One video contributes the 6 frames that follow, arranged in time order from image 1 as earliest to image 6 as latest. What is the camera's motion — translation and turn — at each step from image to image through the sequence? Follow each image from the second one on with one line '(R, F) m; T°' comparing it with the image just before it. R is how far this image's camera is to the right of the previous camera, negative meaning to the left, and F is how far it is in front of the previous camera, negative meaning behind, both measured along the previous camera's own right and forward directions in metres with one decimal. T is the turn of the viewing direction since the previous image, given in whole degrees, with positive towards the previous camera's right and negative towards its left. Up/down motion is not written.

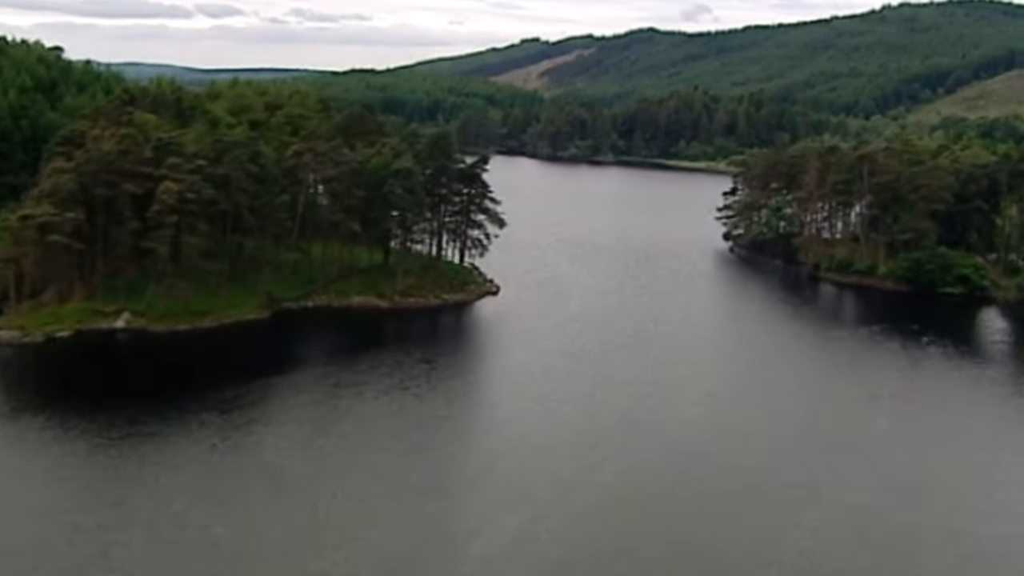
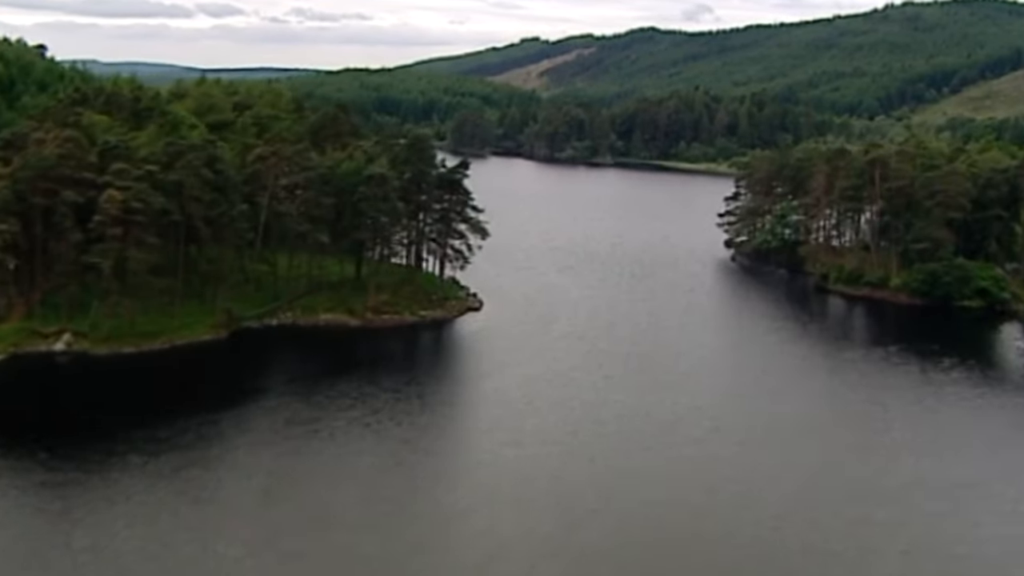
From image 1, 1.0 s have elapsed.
(+1.1, +6.7) m; 0°
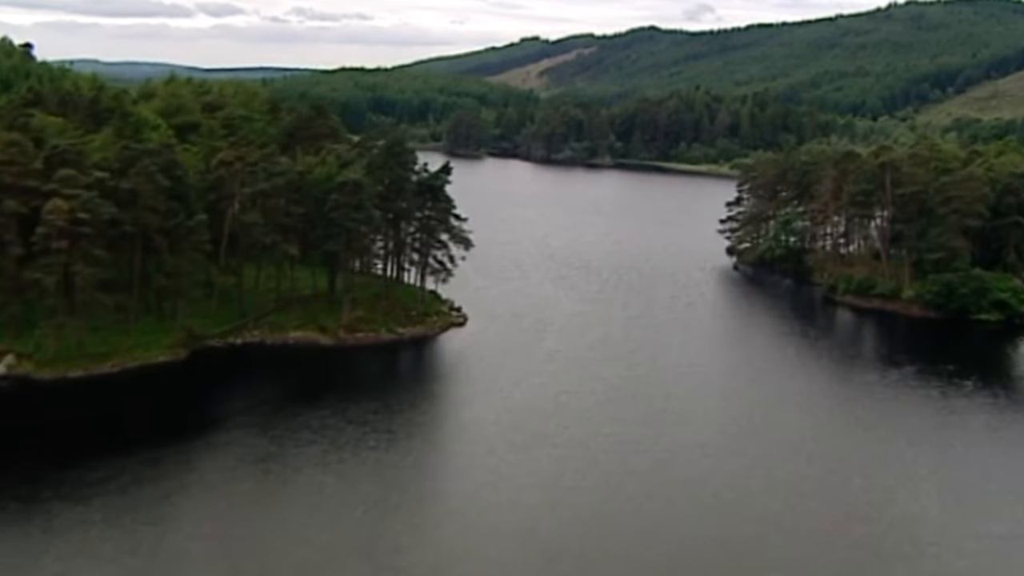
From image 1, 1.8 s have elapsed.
(+0.9, +5.6) m; 0°
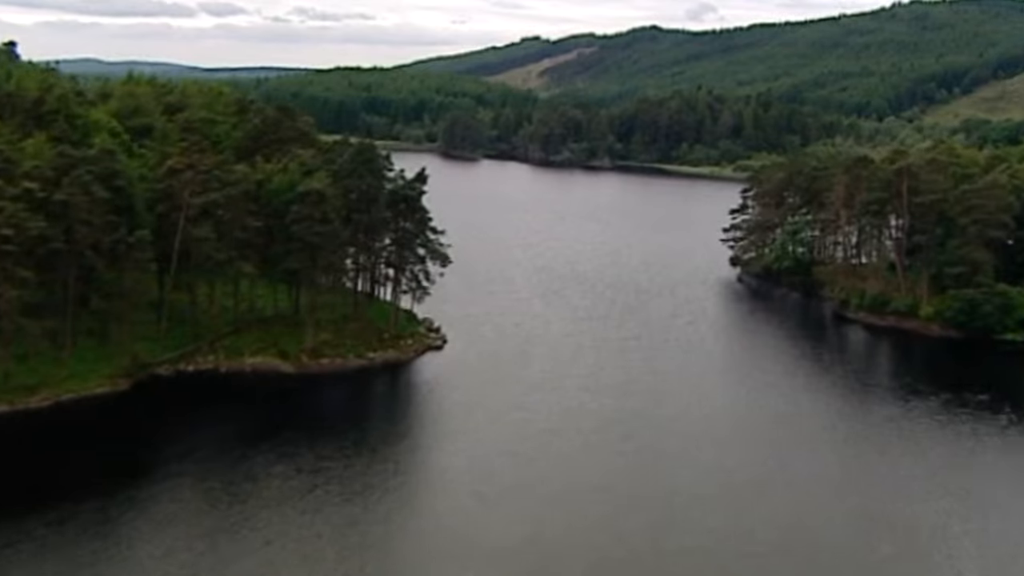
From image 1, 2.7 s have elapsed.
(+1.0, +6.7) m; 0°
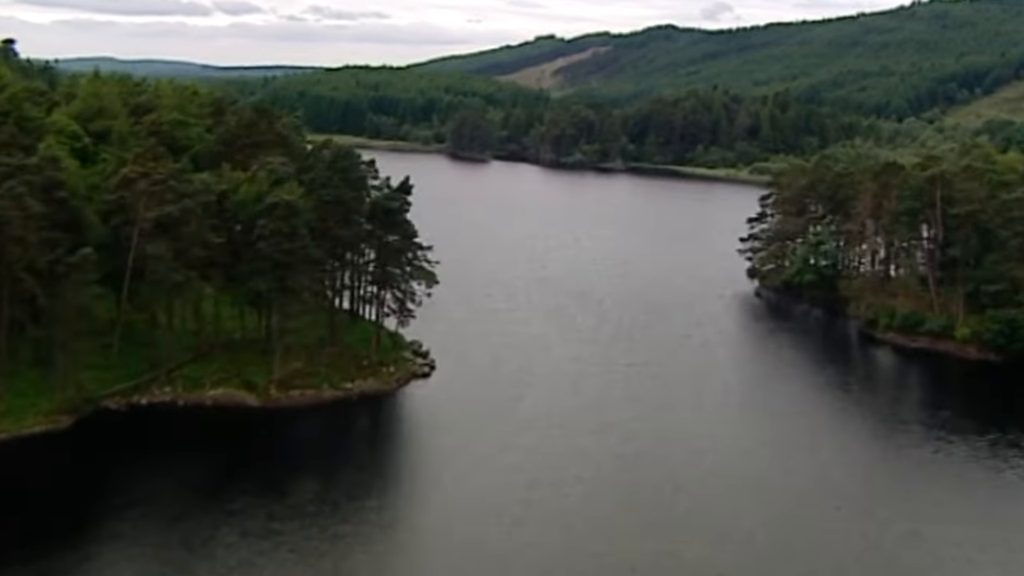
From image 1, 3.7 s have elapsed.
(+1.0, +6.6) m; -1°
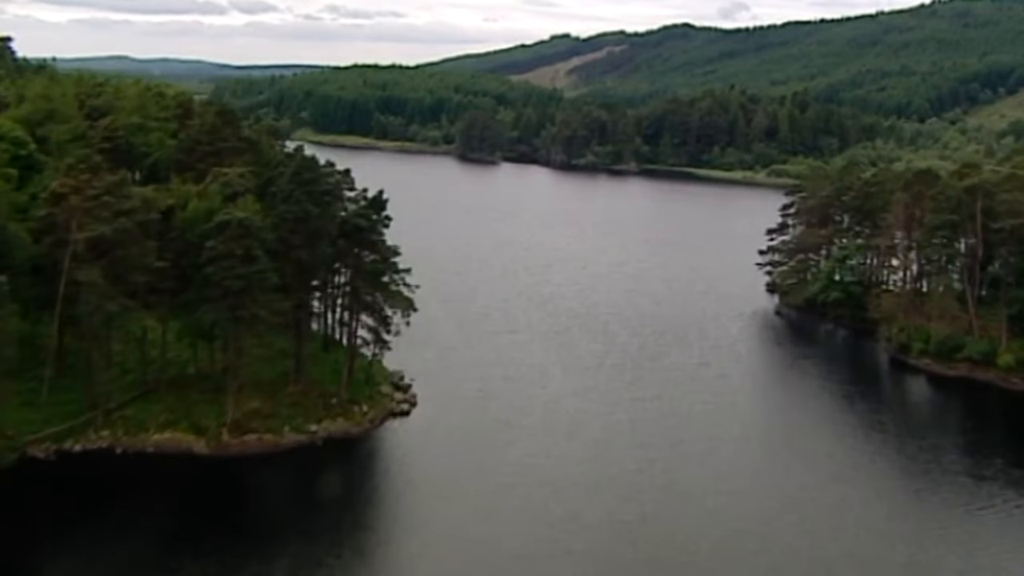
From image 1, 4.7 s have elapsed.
(+1.1, +7.1) m; -1°
